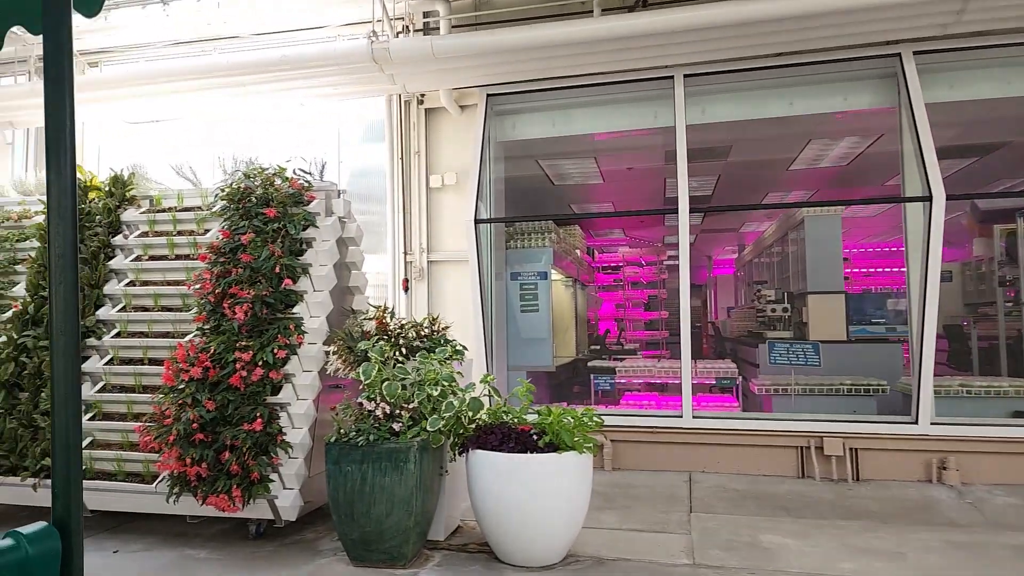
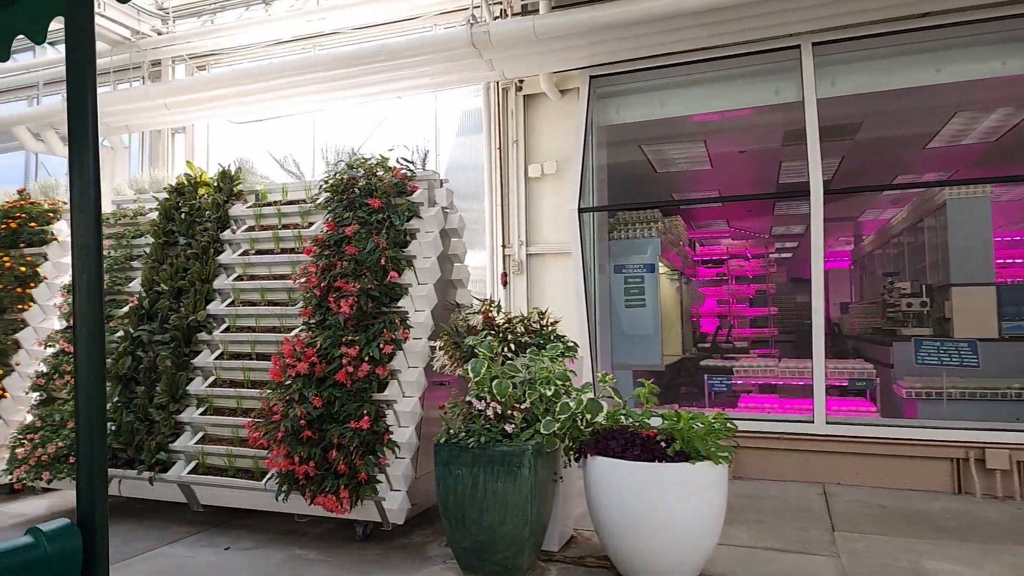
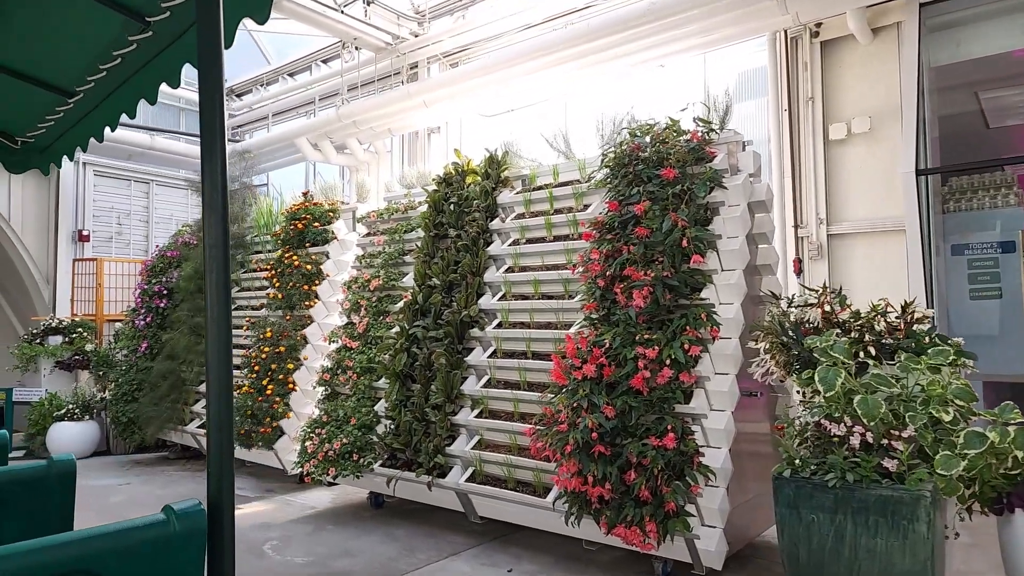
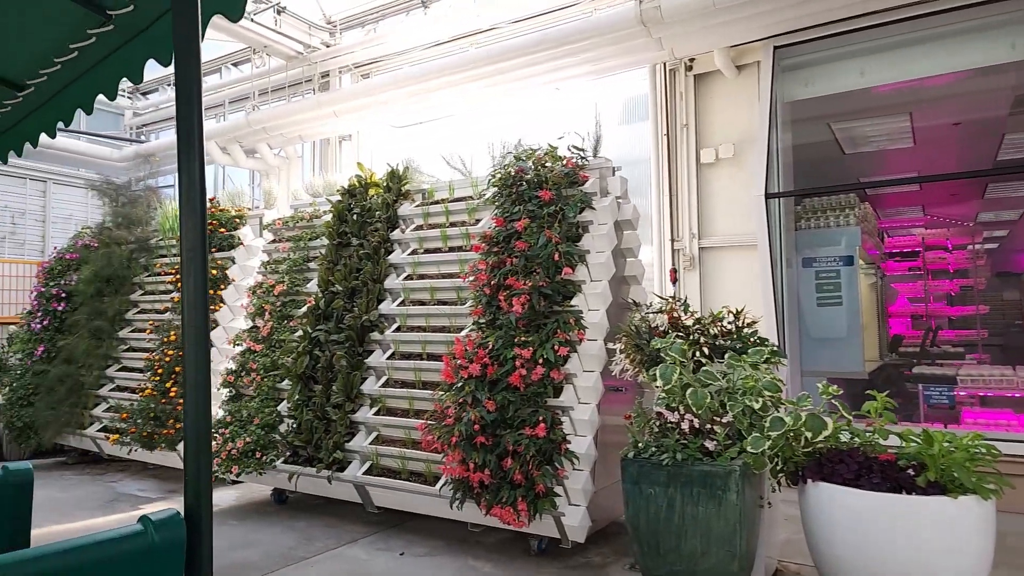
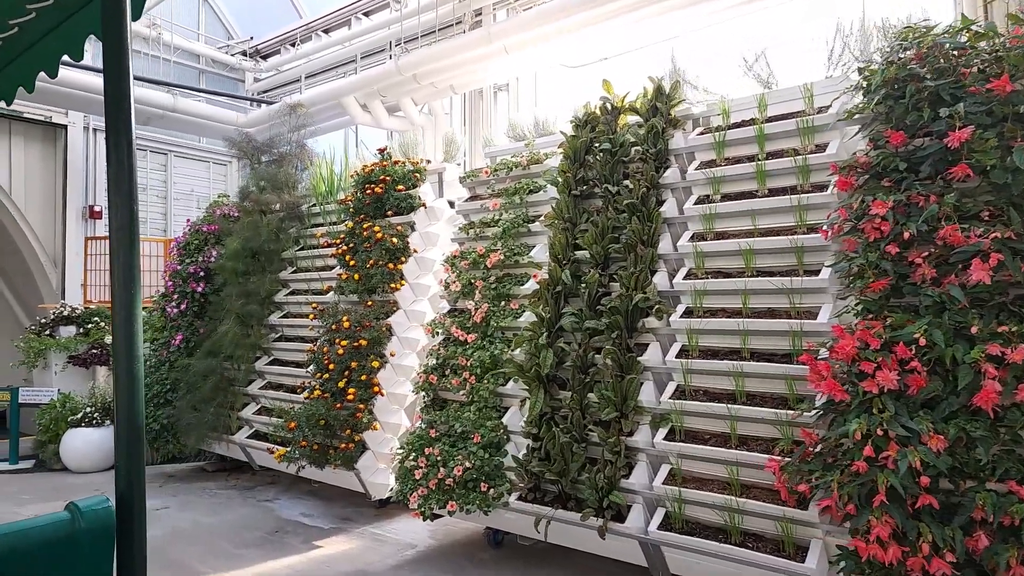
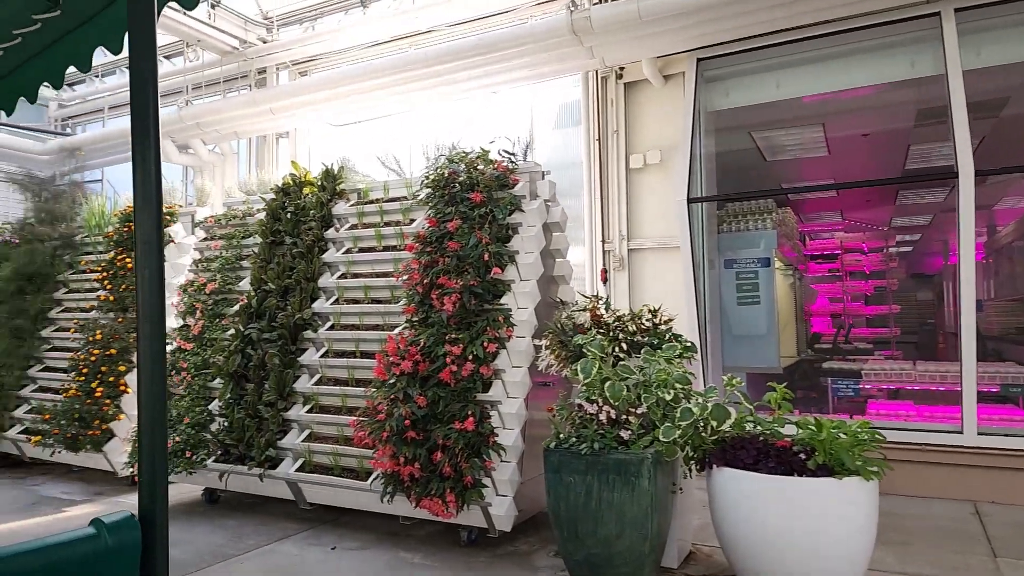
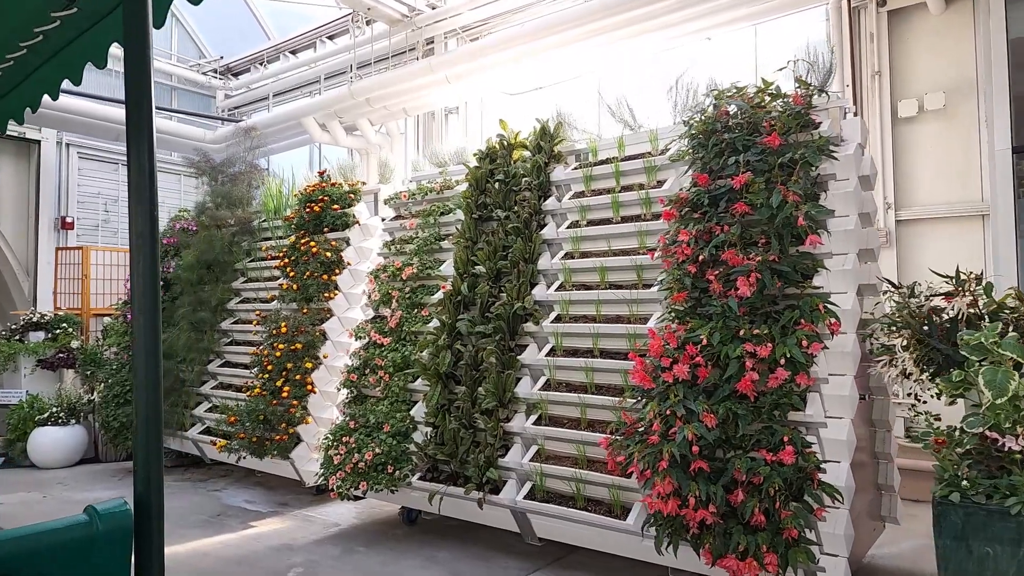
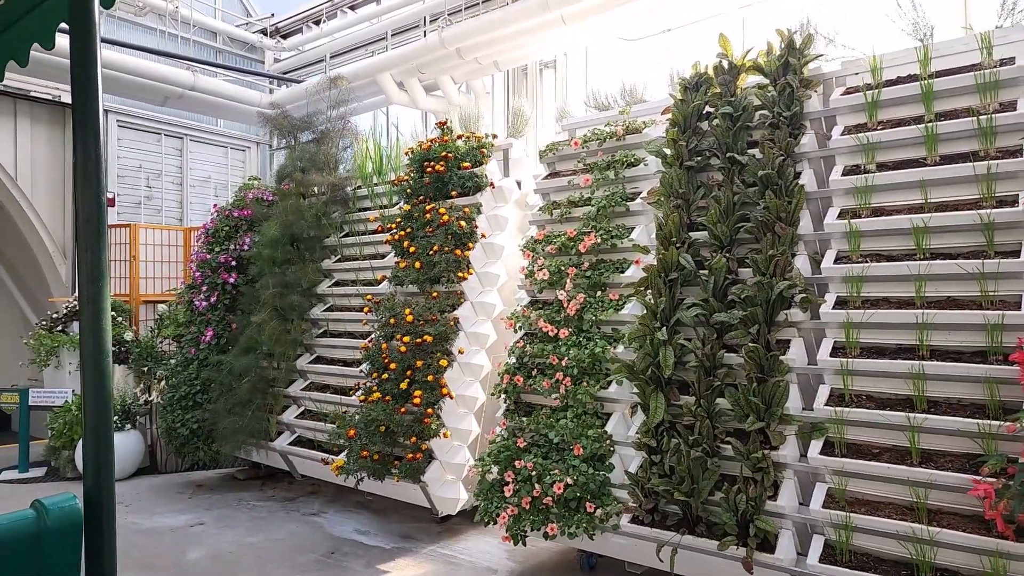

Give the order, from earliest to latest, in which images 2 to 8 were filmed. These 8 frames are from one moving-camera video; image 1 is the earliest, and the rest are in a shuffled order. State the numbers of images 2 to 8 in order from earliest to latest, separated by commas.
2, 6, 4, 3, 7, 5, 8
